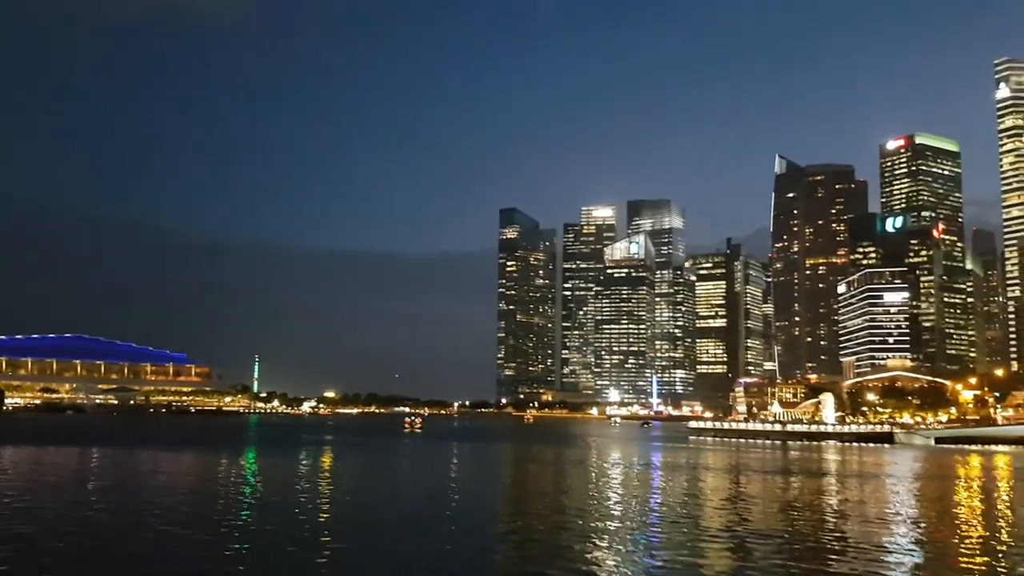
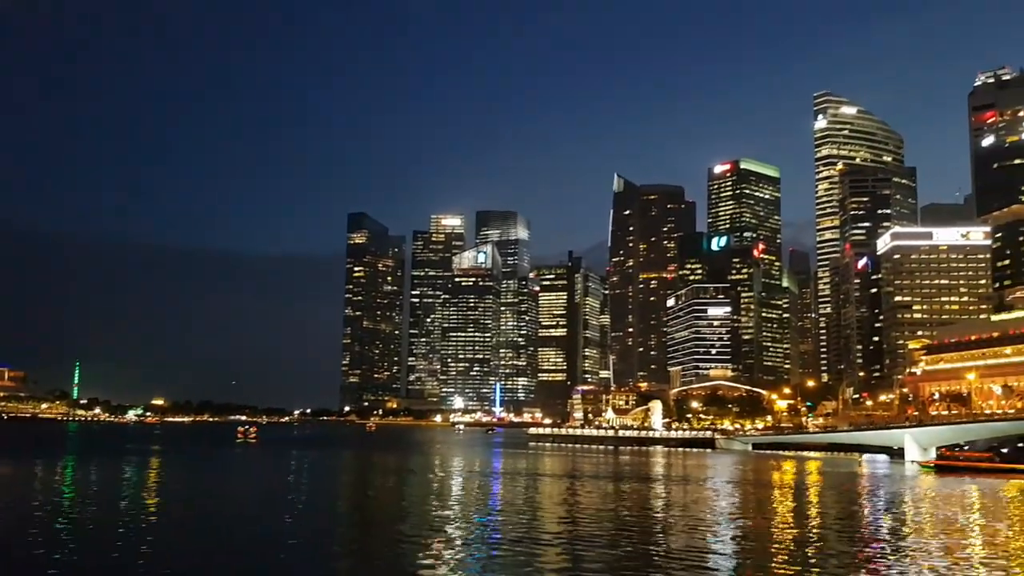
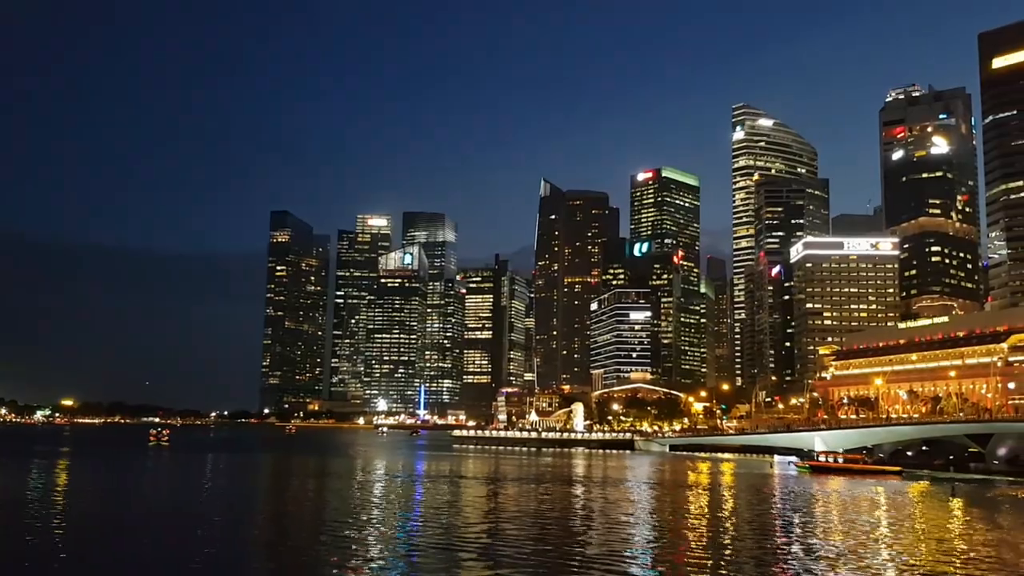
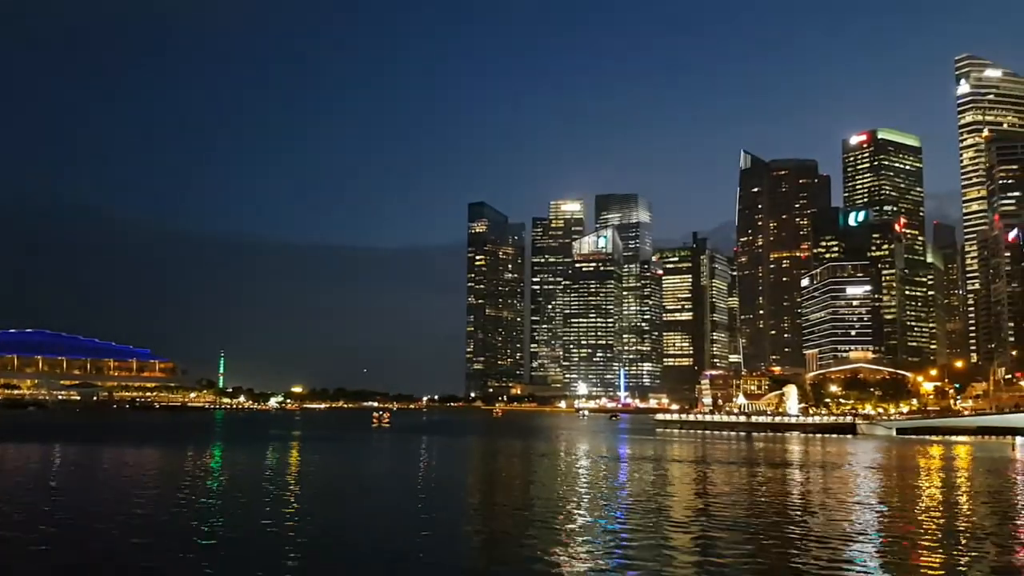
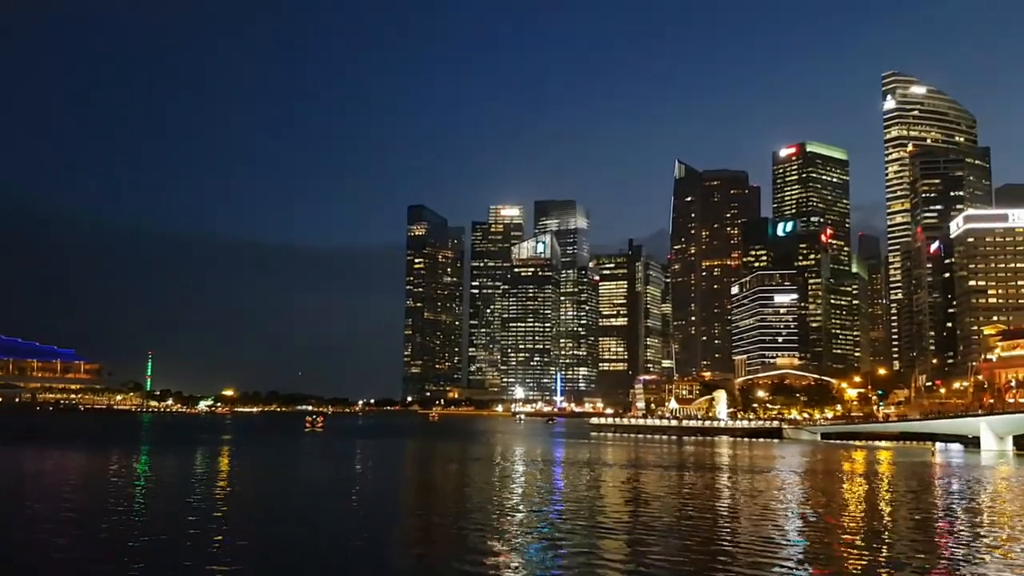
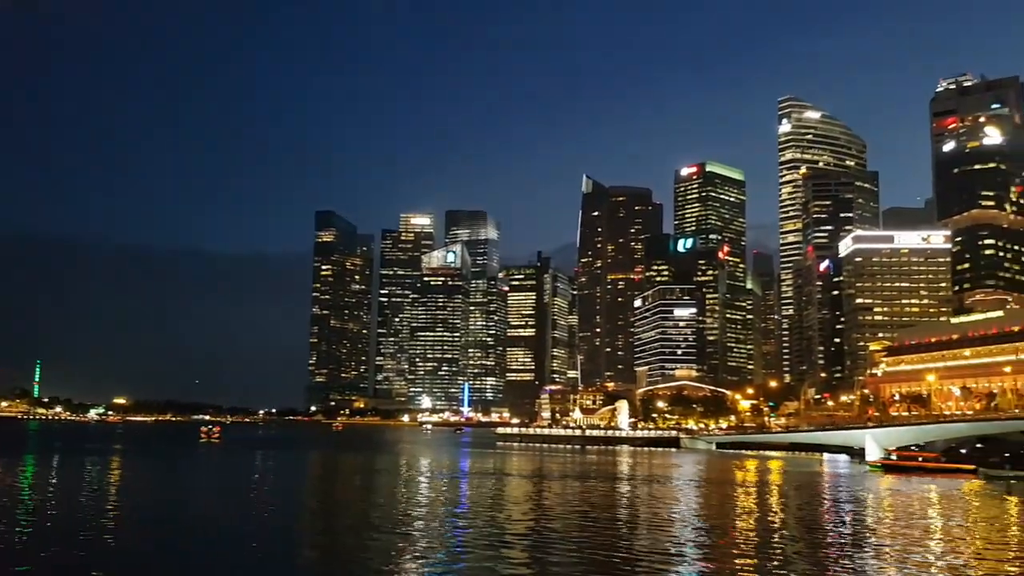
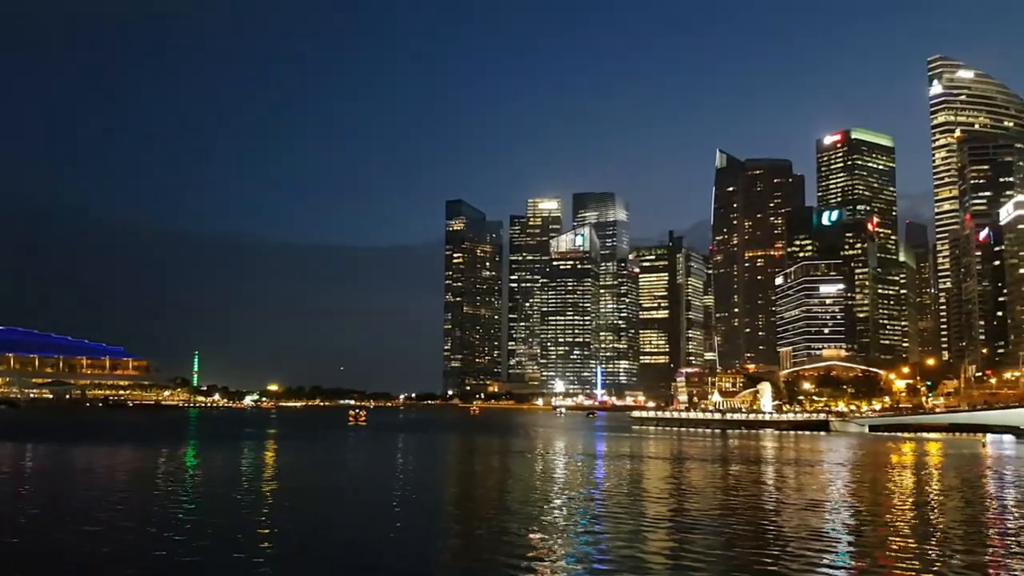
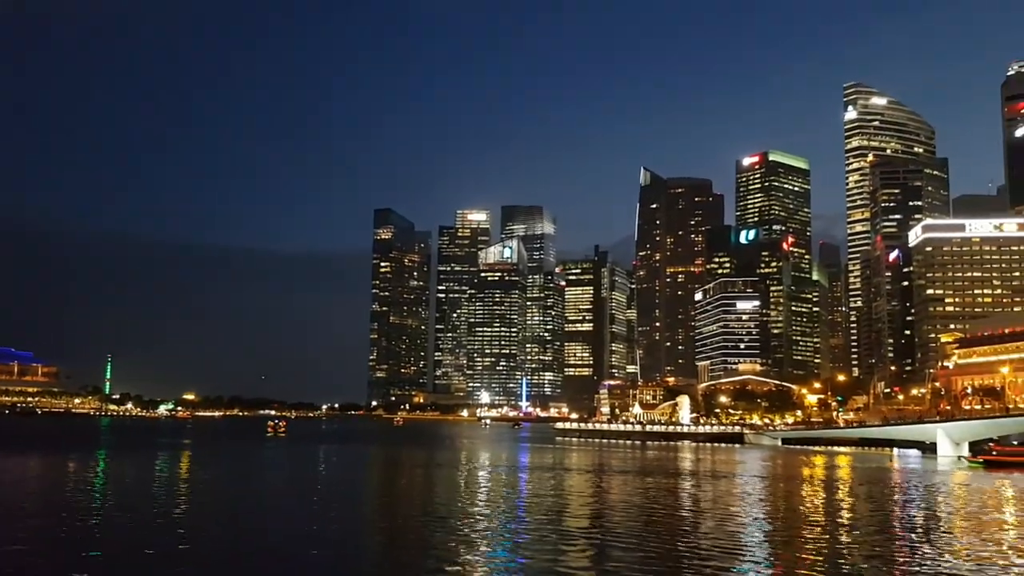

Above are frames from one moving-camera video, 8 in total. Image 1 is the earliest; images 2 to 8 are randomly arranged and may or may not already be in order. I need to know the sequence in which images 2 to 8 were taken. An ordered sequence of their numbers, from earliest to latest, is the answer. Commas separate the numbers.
4, 7, 5, 8, 2, 6, 3
